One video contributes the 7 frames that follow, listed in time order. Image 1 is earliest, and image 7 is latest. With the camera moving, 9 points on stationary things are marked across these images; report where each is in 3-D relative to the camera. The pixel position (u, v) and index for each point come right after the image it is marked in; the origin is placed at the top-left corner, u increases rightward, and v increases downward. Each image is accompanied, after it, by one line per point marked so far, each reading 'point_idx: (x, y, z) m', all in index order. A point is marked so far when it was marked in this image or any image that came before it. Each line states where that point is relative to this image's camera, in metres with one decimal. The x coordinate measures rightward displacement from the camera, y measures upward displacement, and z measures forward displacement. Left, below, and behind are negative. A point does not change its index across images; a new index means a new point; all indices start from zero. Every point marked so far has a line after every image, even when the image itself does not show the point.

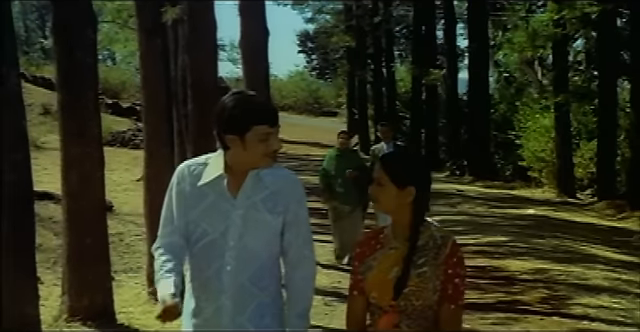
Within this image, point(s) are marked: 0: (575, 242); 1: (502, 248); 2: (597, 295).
0: (+3.5, -1.0, +15.9) m
1: (+2.3, -1.0, +14.8) m
2: (+2.8, -1.3, +11.6) m
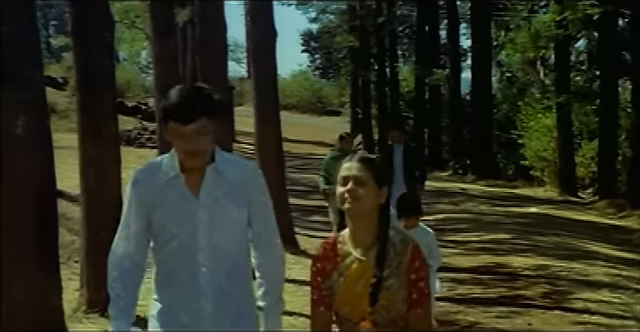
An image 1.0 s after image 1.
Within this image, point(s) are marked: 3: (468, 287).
0: (+3.6, -1.0, +16.1) m
1: (+2.4, -1.0, +15.1) m
2: (+2.8, -1.3, +11.8) m
3: (+1.5, -1.2, +11.8) m
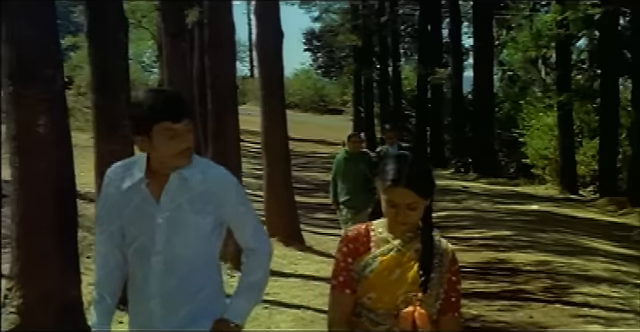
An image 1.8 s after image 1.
0: (+3.6, -1.0, +16.4) m
1: (+2.5, -1.0, +15.4) m
2: (+2.9, -1.2, +12.1) m
3: (+1.6, -1.2, +12.1) m
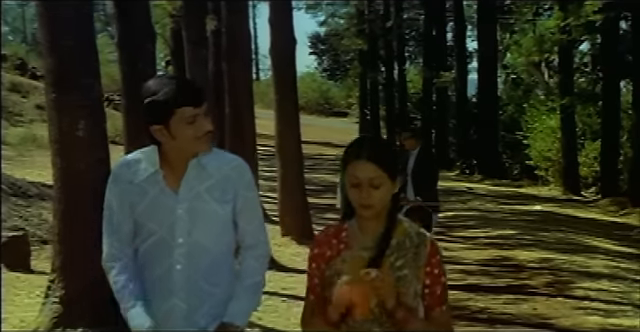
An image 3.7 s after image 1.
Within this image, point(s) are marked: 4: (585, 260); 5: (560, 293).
0: (+3.8, -1.0, +17.0) m
1: (+2.6, -1.0, +15.9) m
2: (+3.0, -1.2, +12.6) m
3: (+1.7, -1.2, +12.6) m
4: (+3.3, -1.2, +14.3) m
5: (+2.4, -1.3, +11.6) m
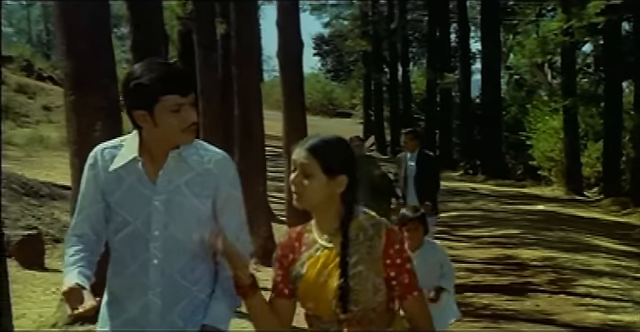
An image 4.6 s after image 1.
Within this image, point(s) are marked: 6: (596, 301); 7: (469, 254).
0: (+3.9, -1.0, +17.2) m
1: (+2.7, -1.0, +16.1) m
2: (+3.1, -1.2, +12.9) m
3: (+1.8, -1.2, +12.9) m
4: (+3.4, -1.2, +14.5) m
5: (+2.5, -1.3, +11.8) m
6: (+2.7, -1.3, +11.3) m
7: (+1.9, -1.1, +14.6) m
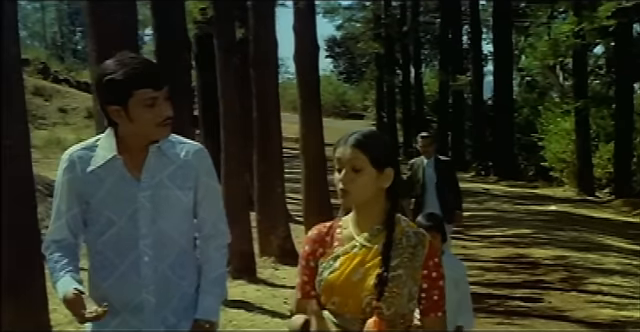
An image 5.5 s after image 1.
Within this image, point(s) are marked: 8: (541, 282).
0: (+4.1, -1.0, +17.4) m
1: (+2.9, -1.0, +16.4) m
2: (+3.3, -1.3, +13.1) m
3: (+2.0, -1.2, +13.1) m
4: (+3.6, -1.2, +14.8) m
5: (+2.7, -1.3, +12.1) m
6: (+2.9, -1.3, +11.6) m
7: (+2.1, -1.1, +14.9) m
8: (+2.4, -1.3, +12.4) m
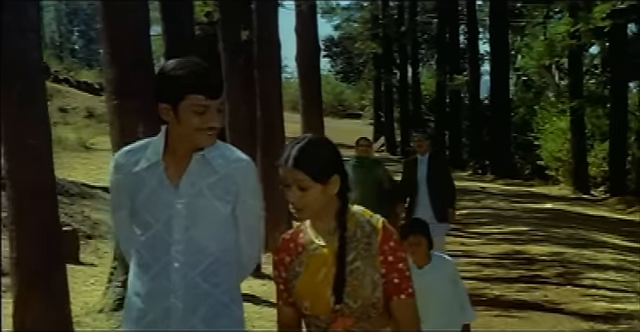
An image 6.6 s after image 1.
0: (+4.1, -1.0, +17.8) m
1: (+2.9, -1.0, +16.8) m
2: (+3.3, -1.2, +13.5) m
3: (+2.0, -1.2, +13.5) m
4: (+3.6, -1.2, +15.2) m
5: (+2.7, -1.3, +12.5) m
6: (+2.9, -1.3, +11.9) m
7: (+2.1, -1.1, +15.2) m
8: (+2.4, -1.2, +12.8) m
